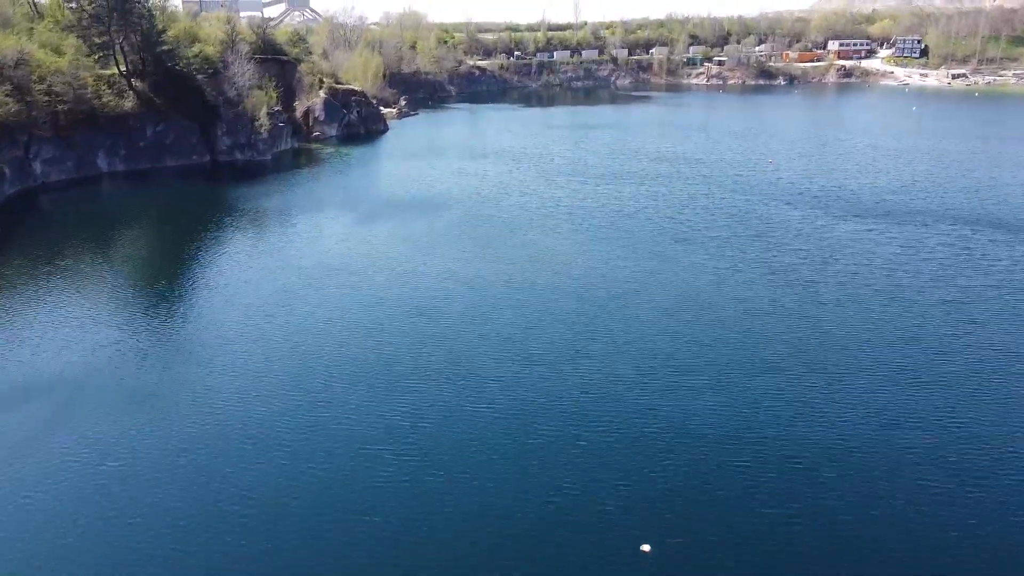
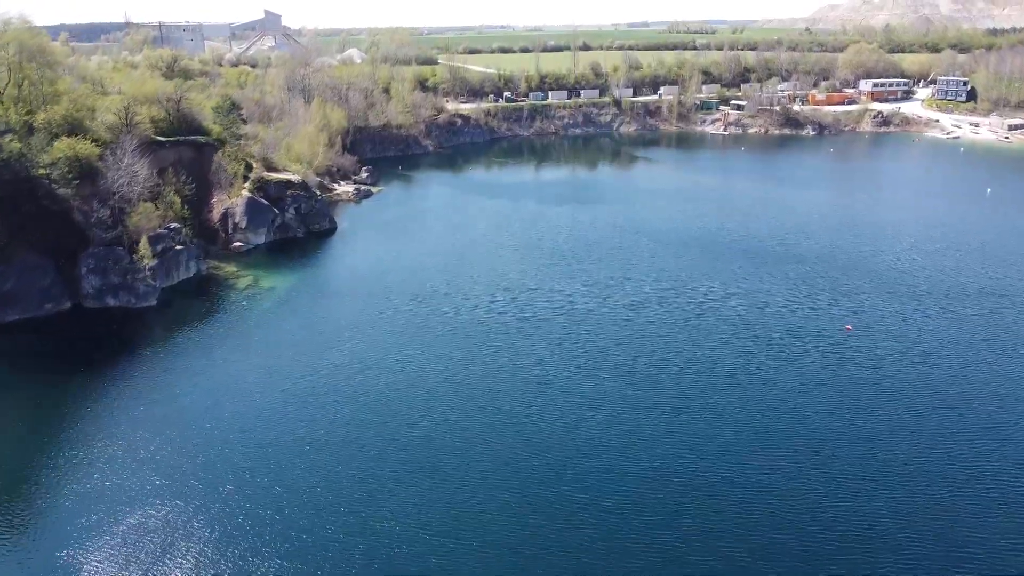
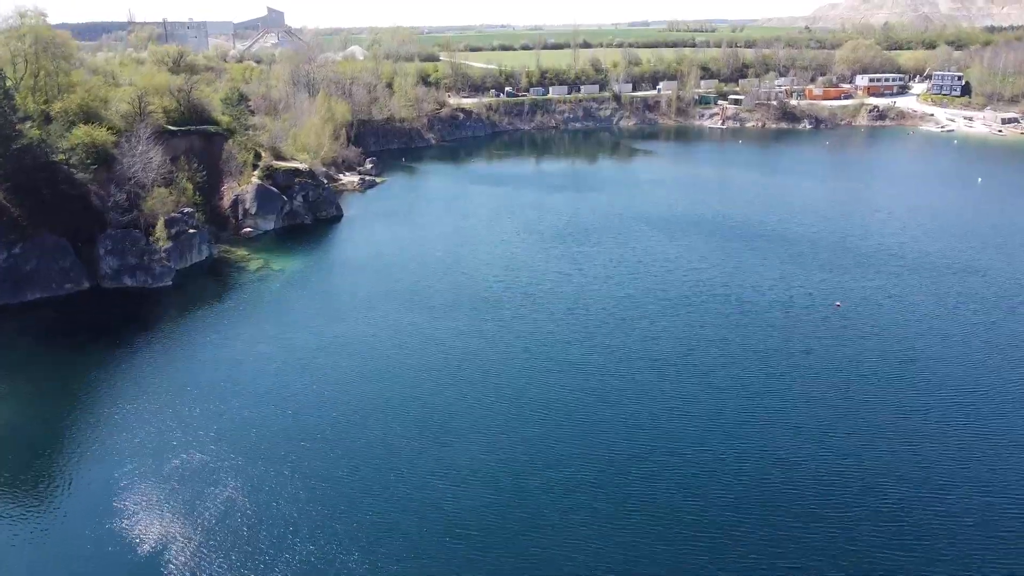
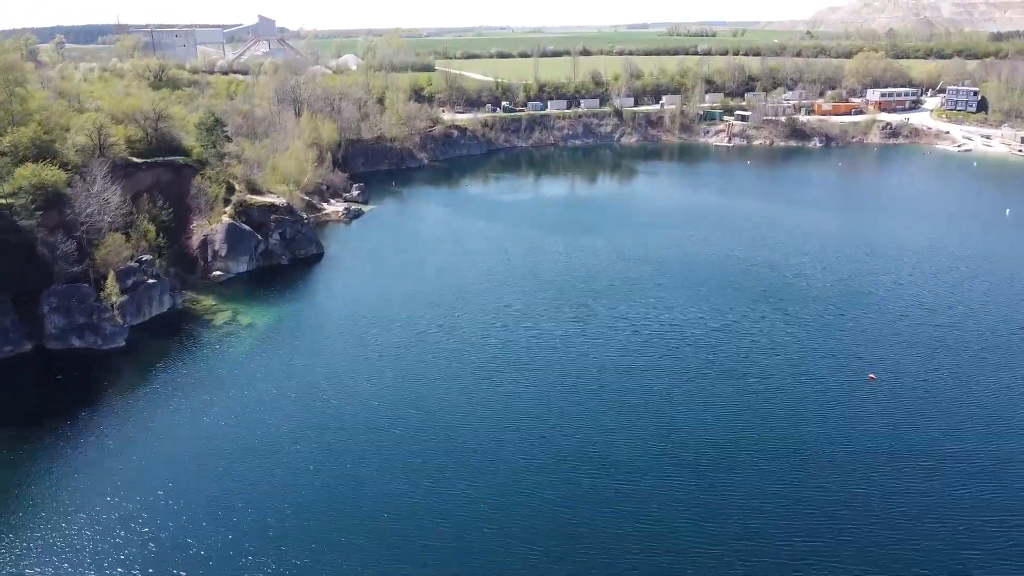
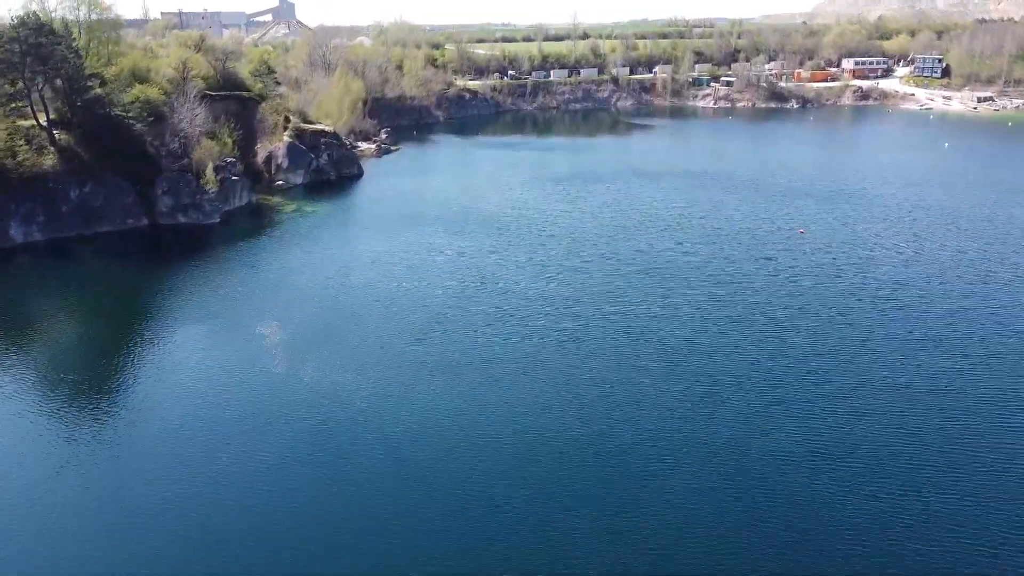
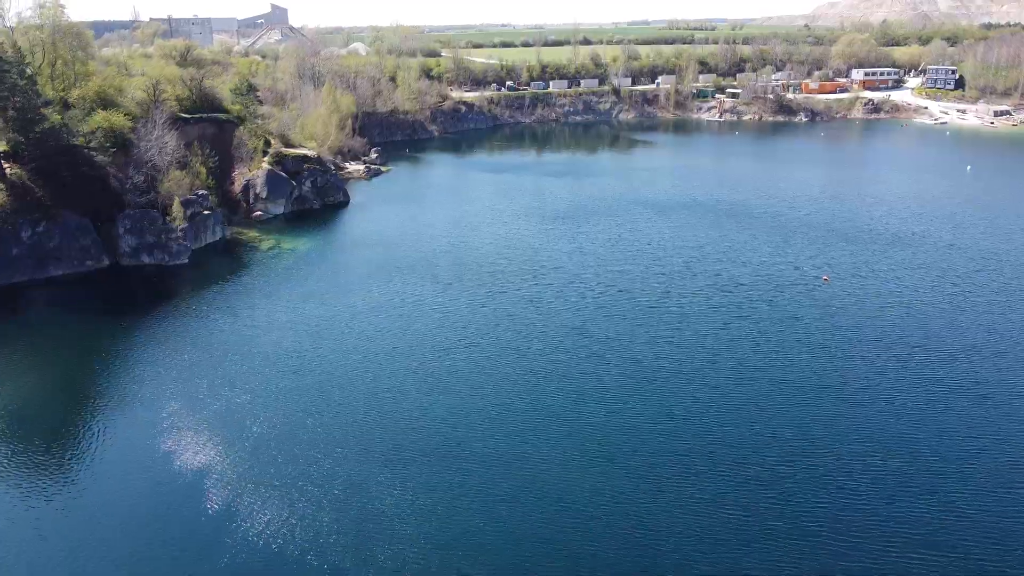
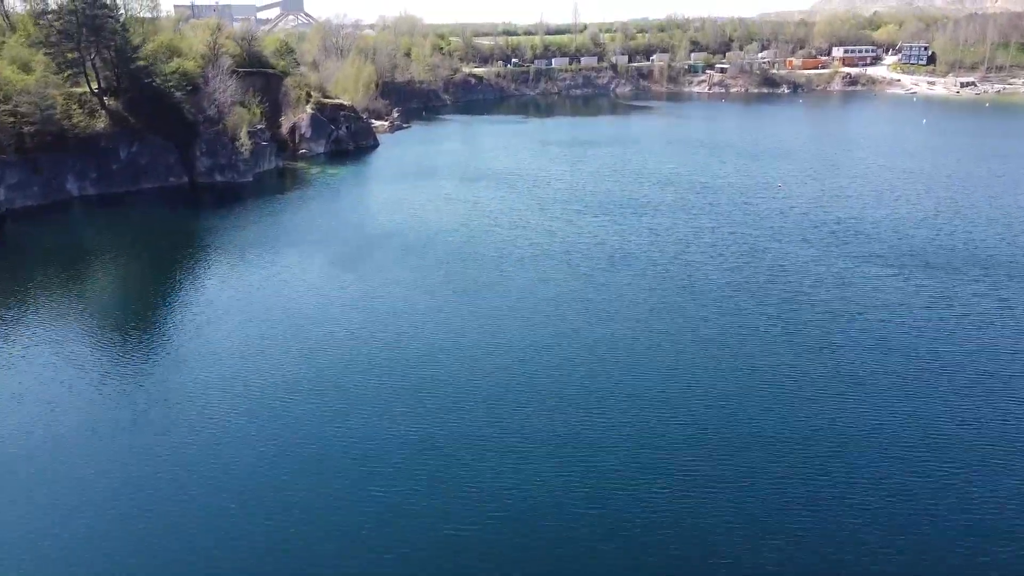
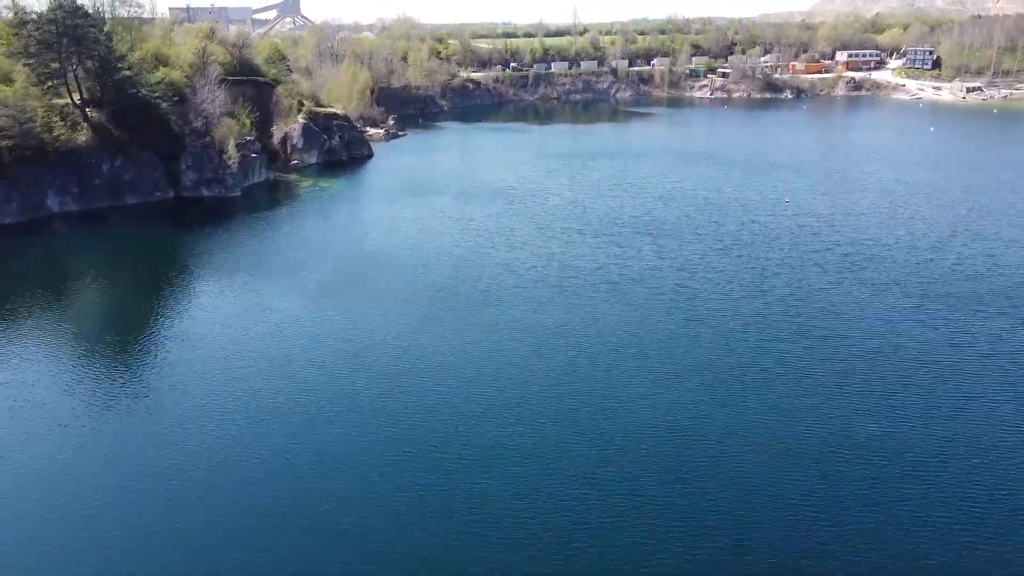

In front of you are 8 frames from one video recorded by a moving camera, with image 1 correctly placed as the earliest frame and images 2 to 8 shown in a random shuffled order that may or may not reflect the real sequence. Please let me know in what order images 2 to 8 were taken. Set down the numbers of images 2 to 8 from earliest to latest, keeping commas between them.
7, 8, 5, 6, 3, 2, 4
